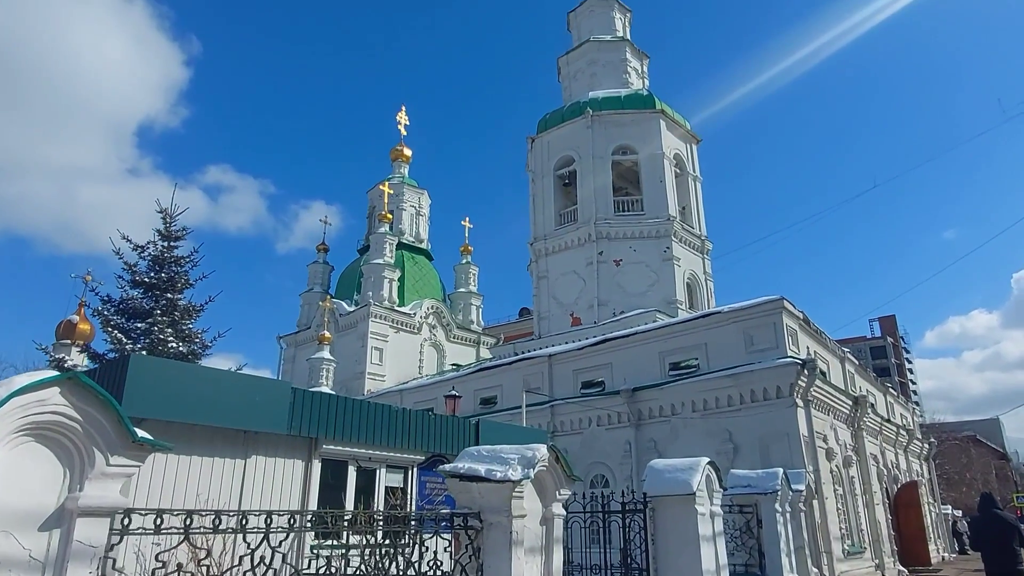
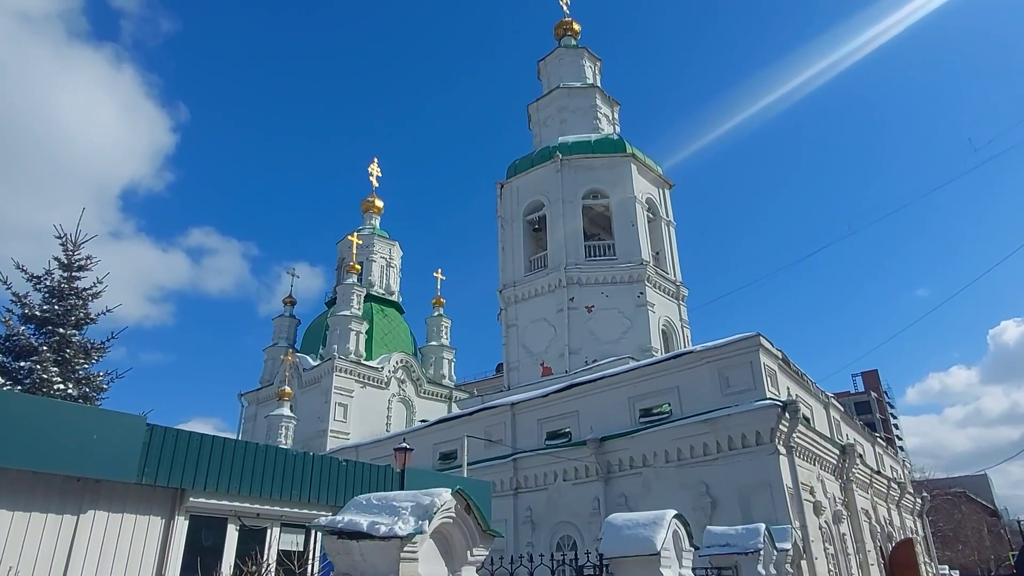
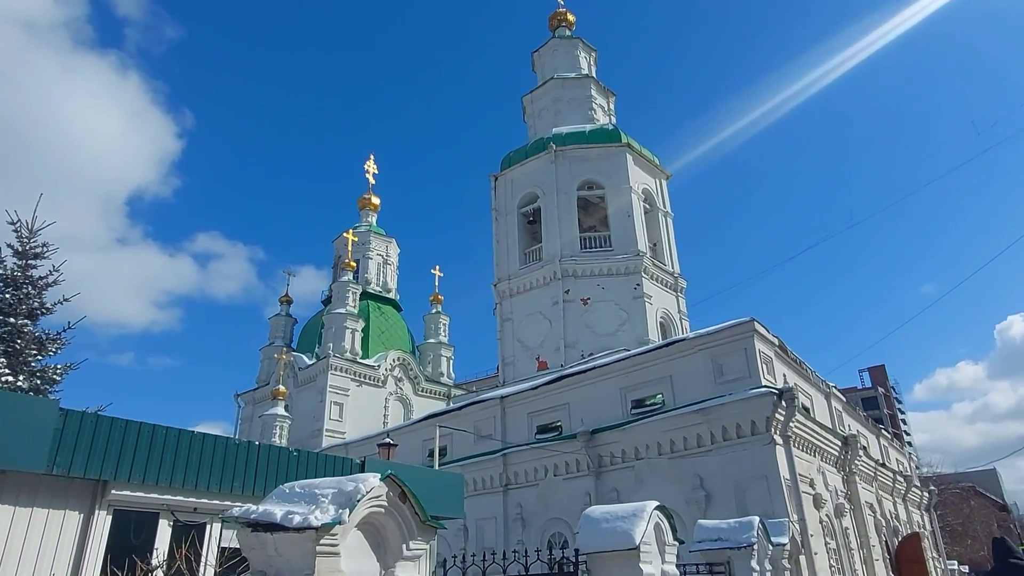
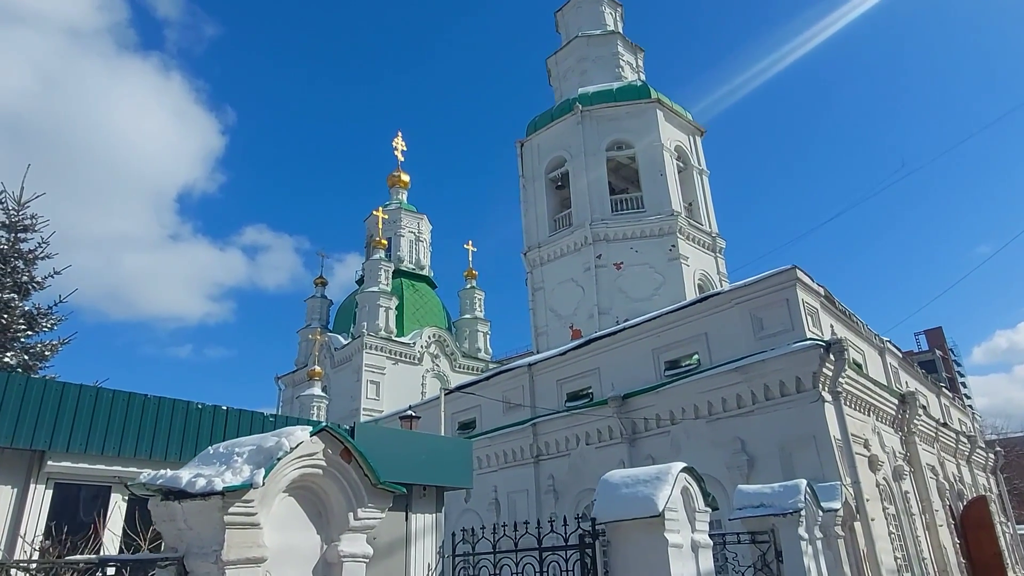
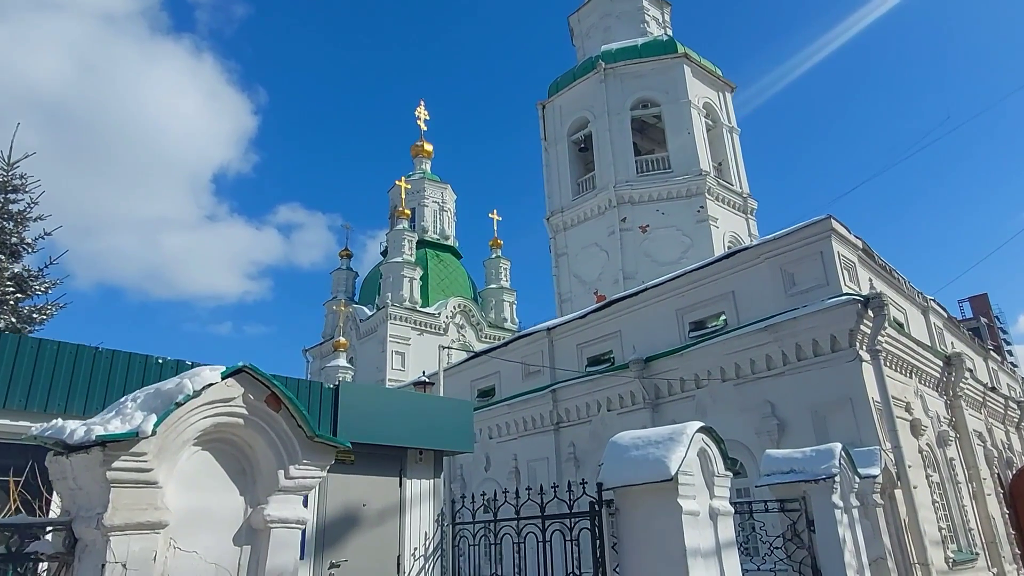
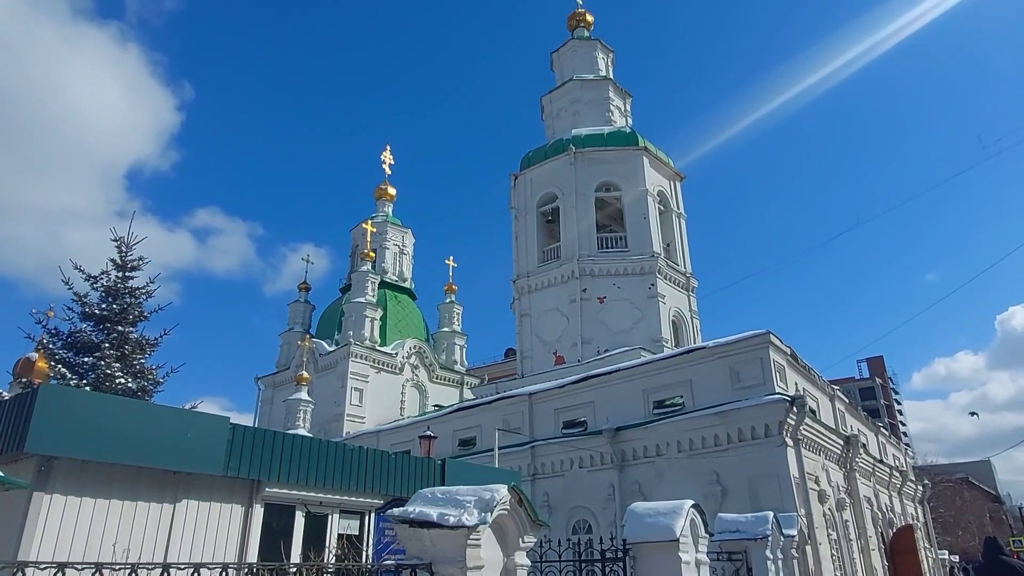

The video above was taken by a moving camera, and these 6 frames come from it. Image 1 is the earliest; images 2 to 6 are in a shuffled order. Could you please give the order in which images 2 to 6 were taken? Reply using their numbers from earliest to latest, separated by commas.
6, 2, 3, 4, 5
